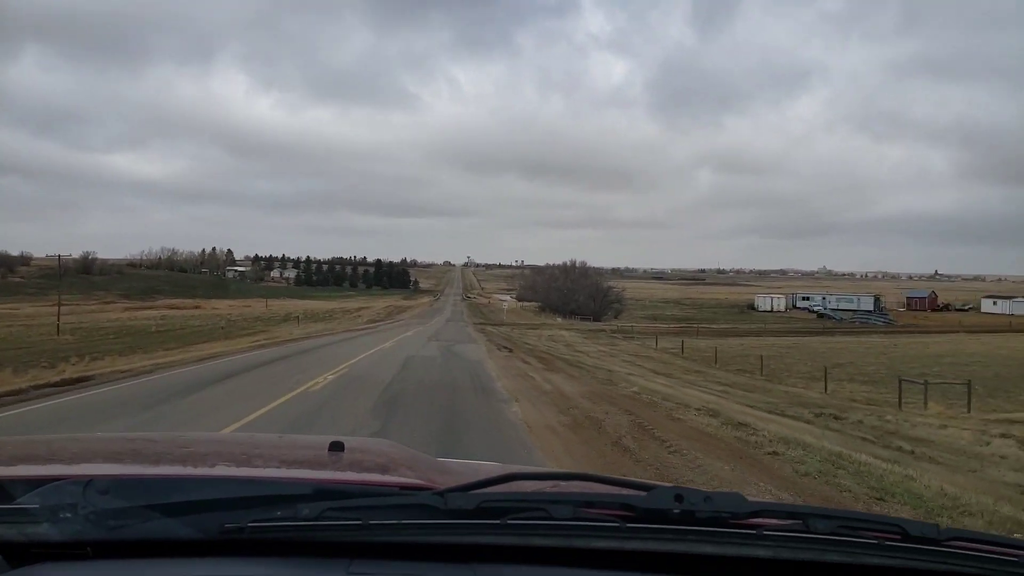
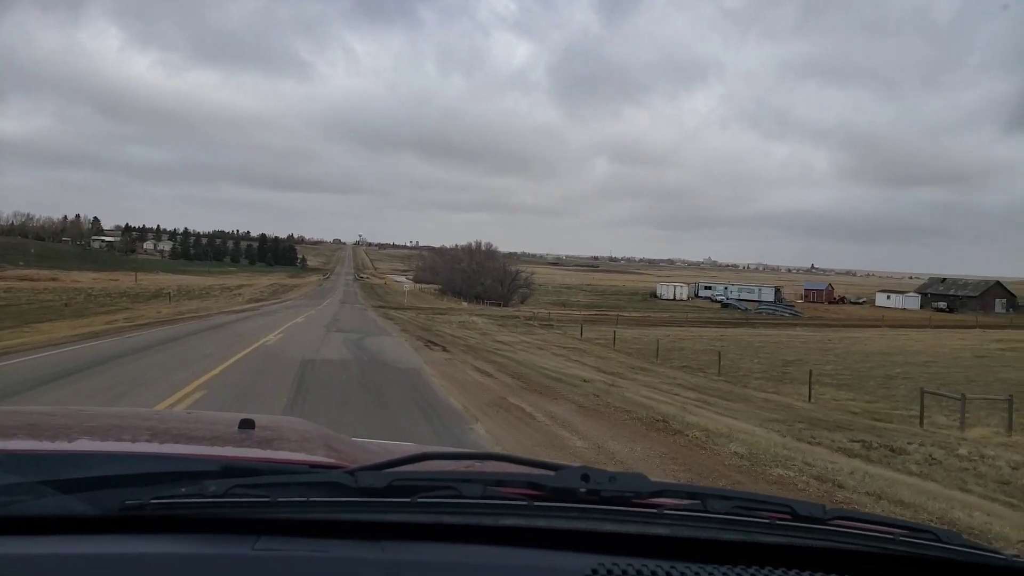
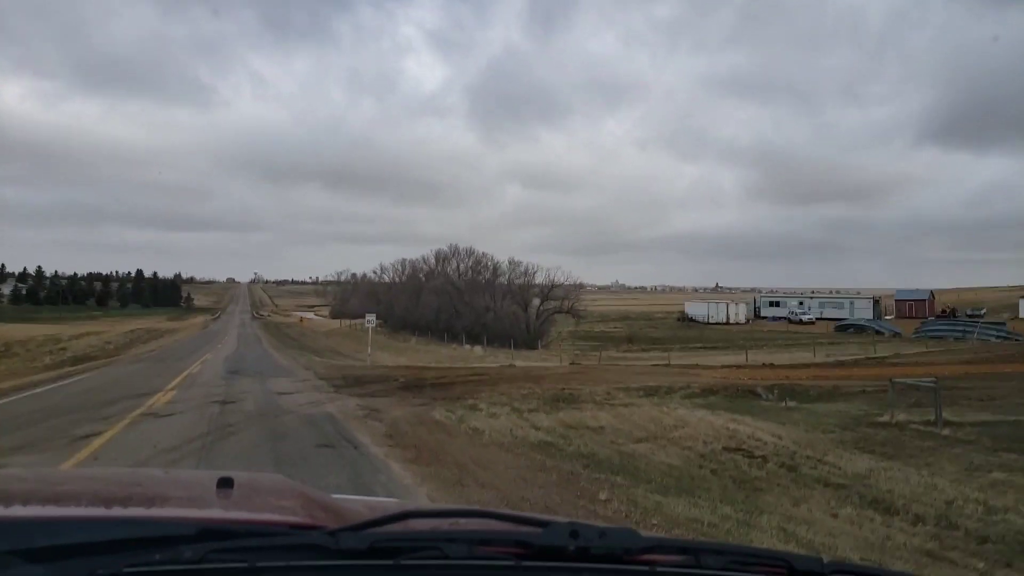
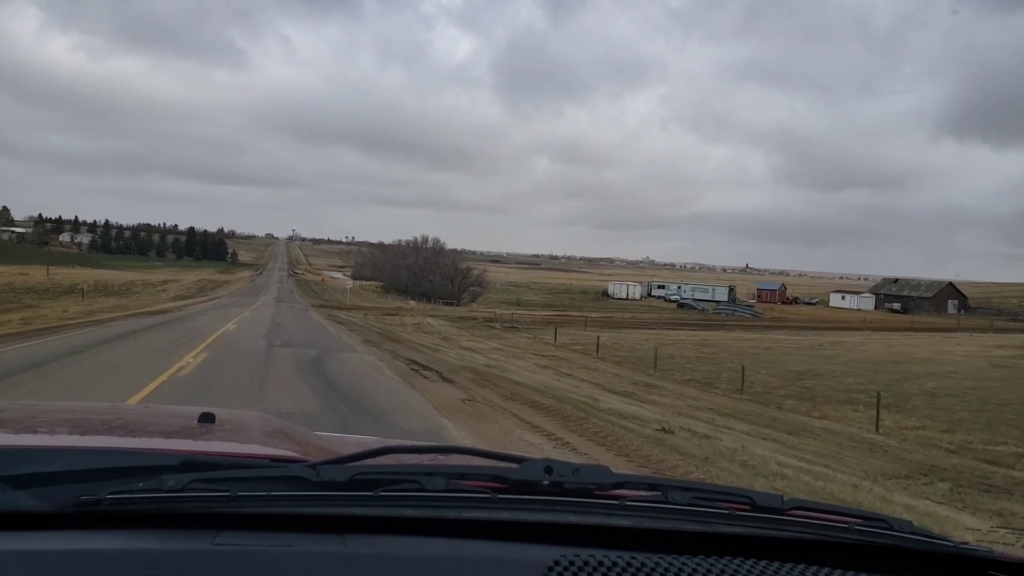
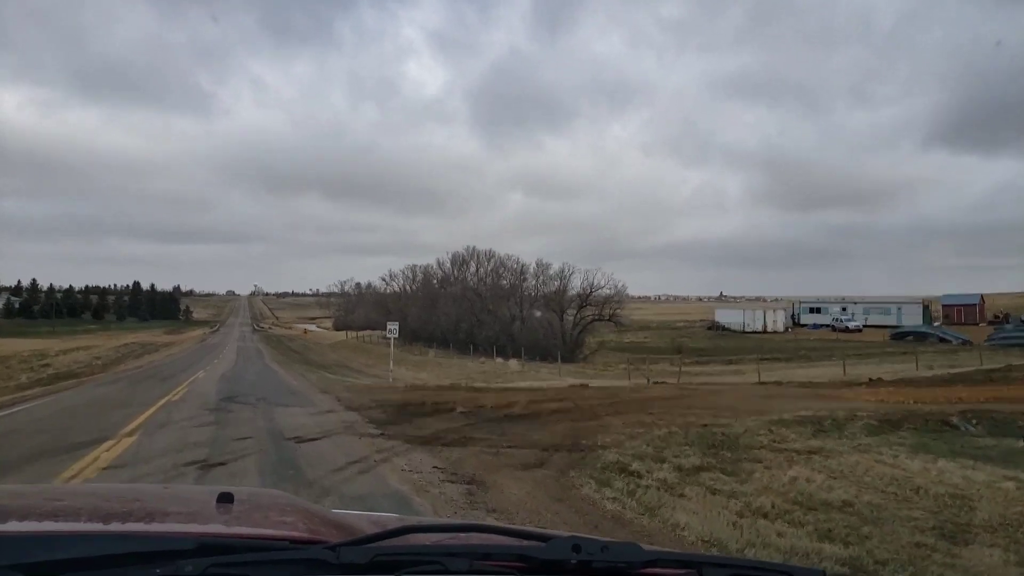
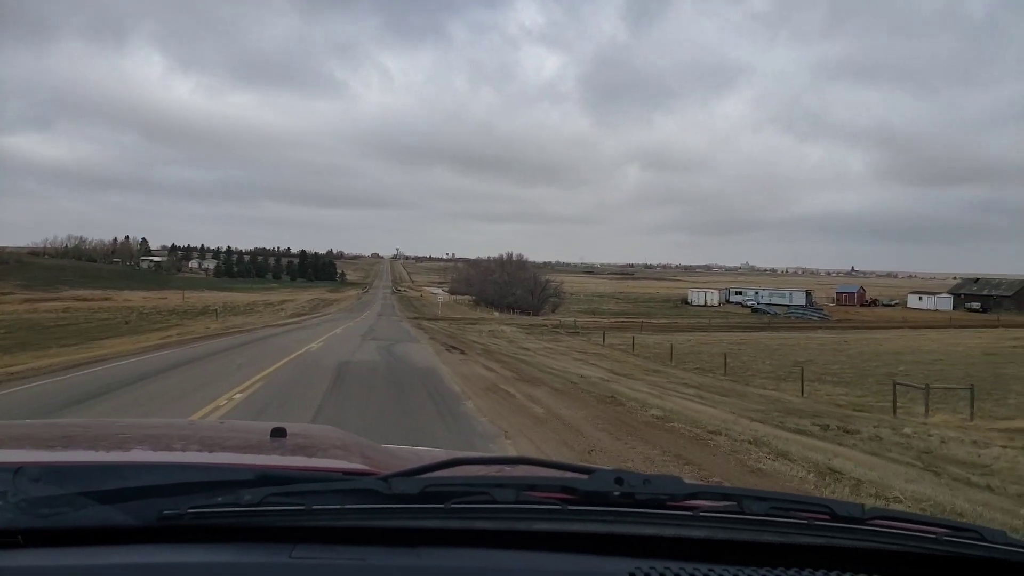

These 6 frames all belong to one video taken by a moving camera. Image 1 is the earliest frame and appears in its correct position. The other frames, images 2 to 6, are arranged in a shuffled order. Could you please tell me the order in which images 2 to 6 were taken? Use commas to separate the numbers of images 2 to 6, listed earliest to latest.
6, 2, 4, 3, 5
